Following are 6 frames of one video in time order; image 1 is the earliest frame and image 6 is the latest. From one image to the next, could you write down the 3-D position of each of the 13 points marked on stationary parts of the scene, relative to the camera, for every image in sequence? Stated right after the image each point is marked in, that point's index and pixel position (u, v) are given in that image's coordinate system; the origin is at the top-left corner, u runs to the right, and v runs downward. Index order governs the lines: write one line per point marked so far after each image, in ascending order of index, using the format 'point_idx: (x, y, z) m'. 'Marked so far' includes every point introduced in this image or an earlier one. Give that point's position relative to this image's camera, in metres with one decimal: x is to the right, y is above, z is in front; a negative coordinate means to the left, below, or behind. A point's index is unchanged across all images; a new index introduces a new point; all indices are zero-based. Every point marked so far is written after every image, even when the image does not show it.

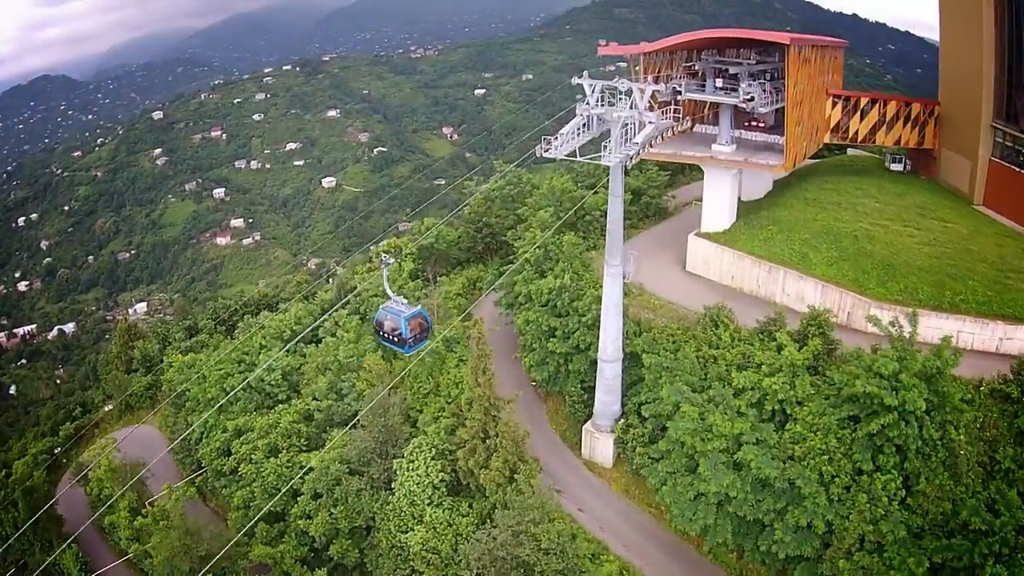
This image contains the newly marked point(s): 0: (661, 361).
0: (+3.8, -1.9, +18.1) m
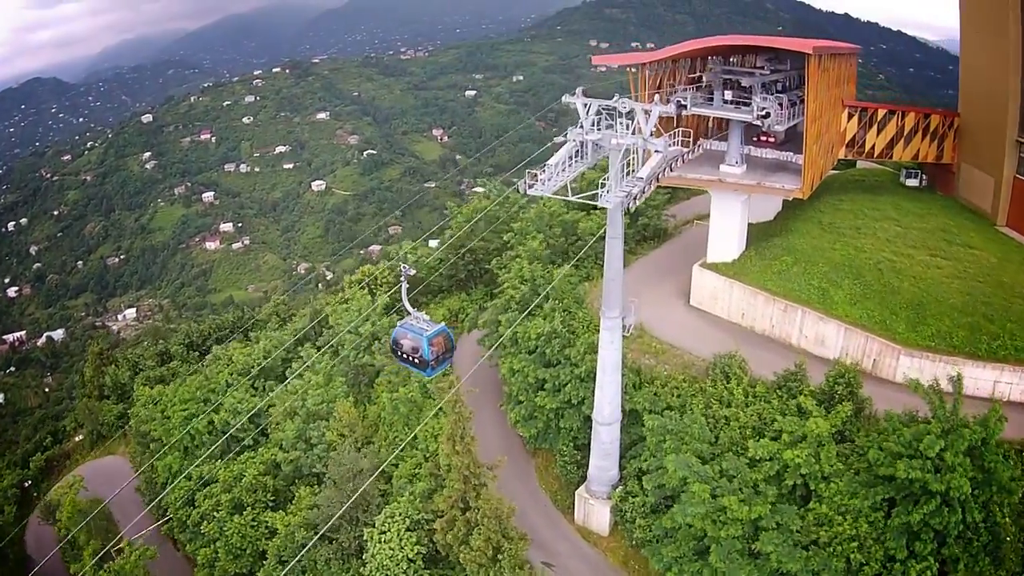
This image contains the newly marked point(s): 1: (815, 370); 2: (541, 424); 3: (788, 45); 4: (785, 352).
0: (+3.4, -3.0, +15.9) m
1: (+8.0, -2.4, +18.4) m
2: (+0.7, -3.4, +18.0) m
3: (+7.9, +6.8, +19.9) m
4: (+7.4, -1.8, +19.4) m
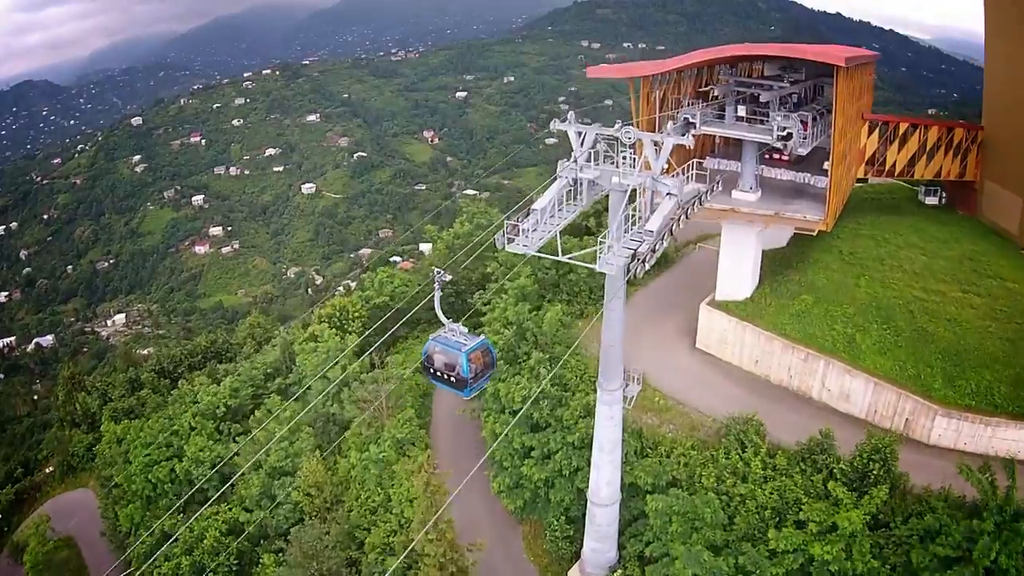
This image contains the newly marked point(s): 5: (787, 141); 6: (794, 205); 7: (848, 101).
0: (+3.1, -4.1, +13.8) m
1: (+7.6, -3.4, +16.4) m
2: (+0.4, -4.5, +15.9) m
3: (+7.5, +5.7, +17.9) m
4: (+7.1, -2.9, +17.4) m
5: (+7.2, +3.9, +19.3) m
6: (+7.7, +2.2, +19.6) m
7: (+8.9, +5.0, +19.2) m
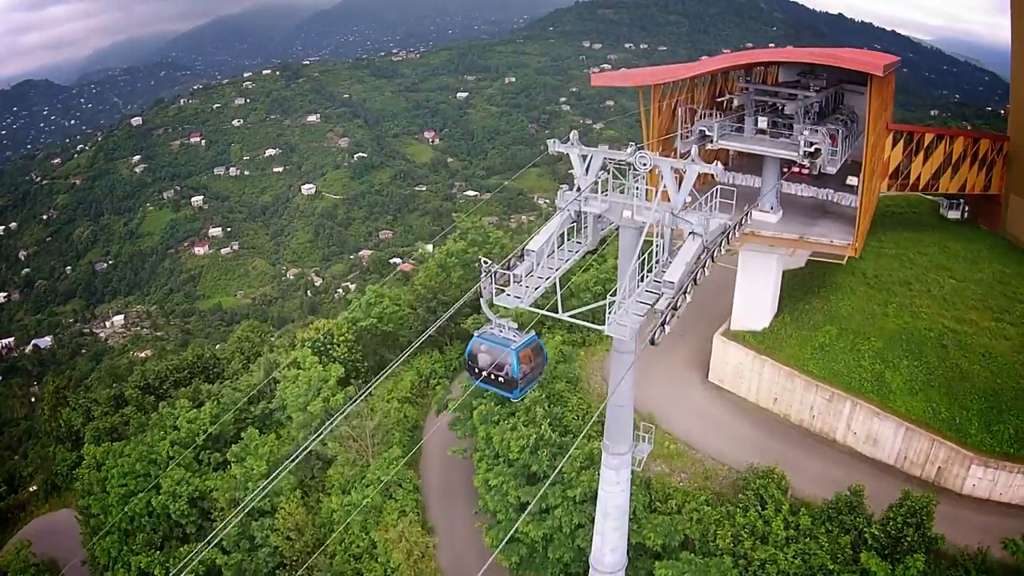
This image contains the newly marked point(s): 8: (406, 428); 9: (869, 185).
0: (+3.0, -4.8, +12.4) m
1: (+7.5, -4.2, +15.0) m
2: (+0.3, -5.2, +14.5) m
3: (+7.4, +5.0, +16.5) m
4: (+7.0, -3.6, +16.0) m
5: (+7.1, +3.2, +17.9) m
6: (+7.6, +1.5, +18.2) m
7: (+8.8, +4.2, +17.7) m
8: (-3.0, -3.9, +19.9) m
9: (+8.5, +2.5, +17.3) m
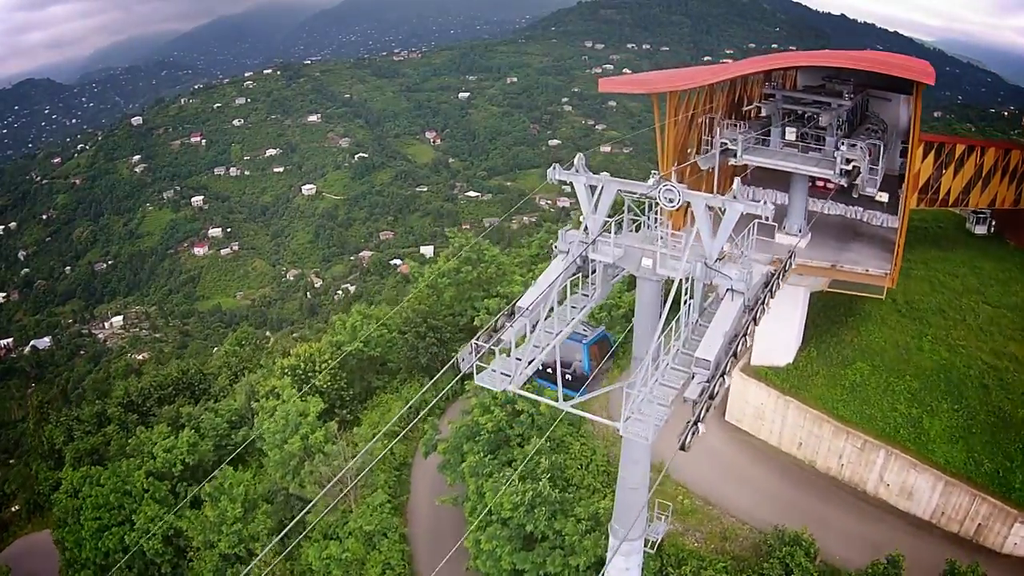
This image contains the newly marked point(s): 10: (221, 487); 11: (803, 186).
0: (+2.9, -5.5, +10.9) m
1: (+7.4, -4.9, +13.4) m
2: (+0.2, -5.9, +12.9) m
3: (+7.3, +4.3, +14.9) m
4: (+6.9, -4.3, +14.4) m
5: (+7.1, +2.5, +16.4) m
6: (+7.6, +0.8, +16.6) m
7: (+8.8, +3.5, +16.2) m
8: (-3.1, -4.5, +18.4) m
9: (+8.5, +1.8, +15.7) m
10: (-7.7, -5.2, +19.4) m
11: (+6.4, +2.3, +16.6) m
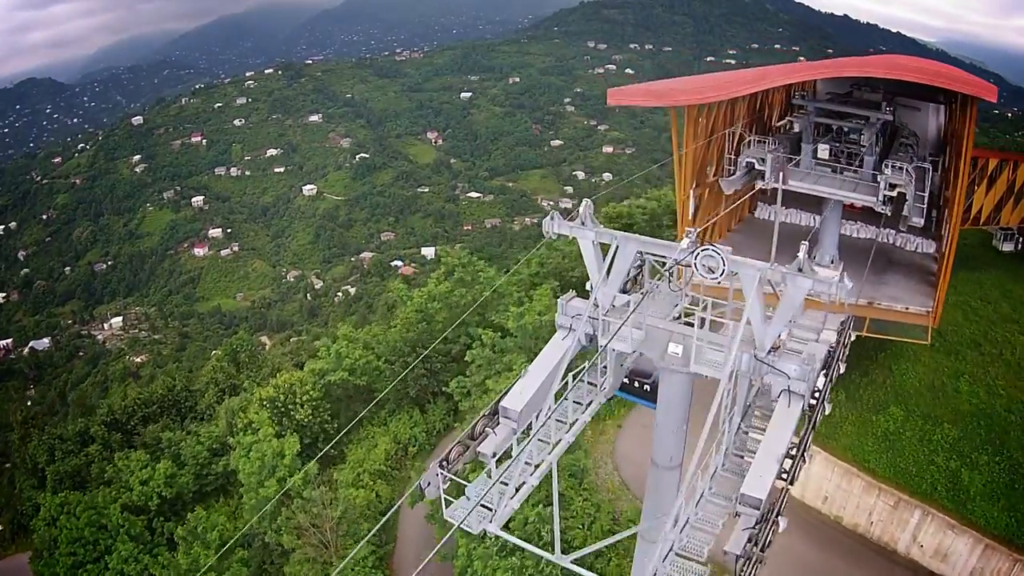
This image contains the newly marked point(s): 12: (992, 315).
0: (+2.8, -6.2, +9.4) m
1: (+7.3, -5.6, +11.9) m
2: (+0.1, -6.6, +11.5) m
3: (+7.3, +3.6, +13.4) m
4: (+6.8, -5.0, +12.9) m
5: (+7.0, +1.7, +14.9) m
6: (+7.5, +0.1, +15.1) m
7: (+8.7, +2.8, +14.7) m
8: (-3.1, -5.2, +16.9) m
9: (+8.4, +1.0, +14.2) m
10: (-7.8, -5.9, +18.0) m
11: (+6.4, +1.6, +15.2) m
12: (+12.5, -0.6, +18.4) m
